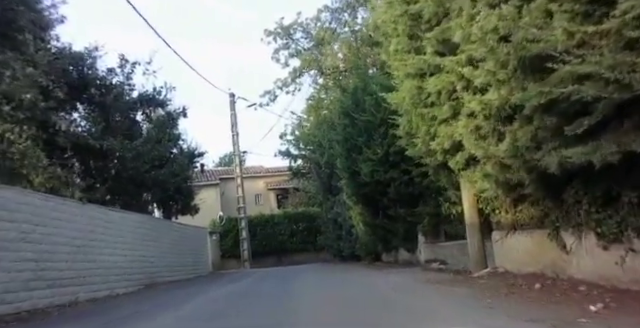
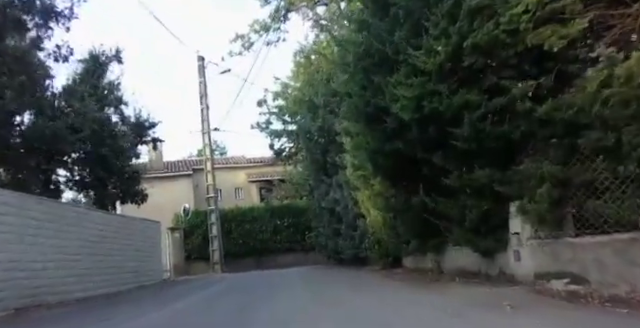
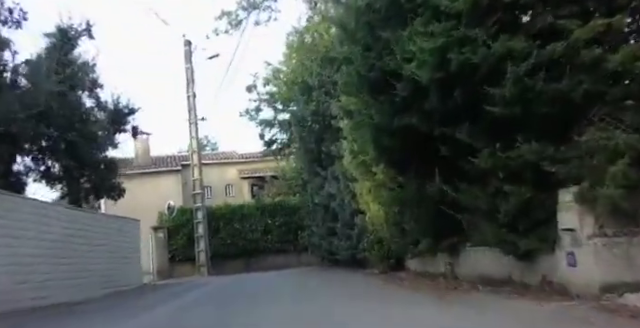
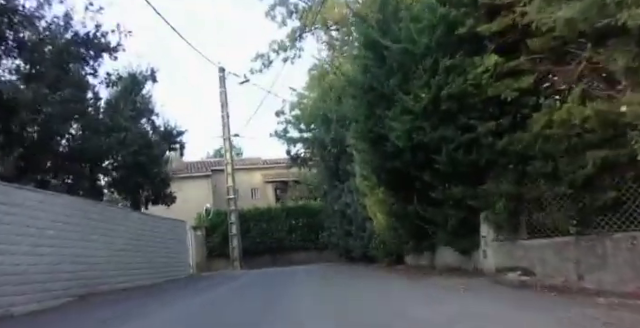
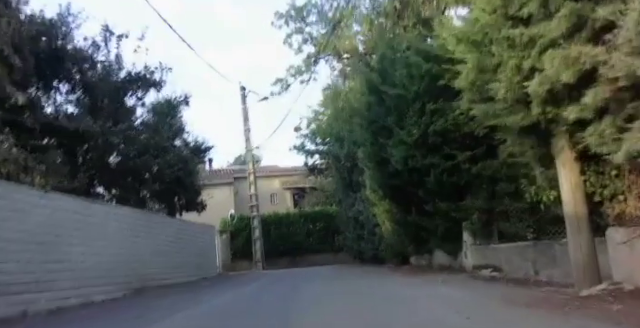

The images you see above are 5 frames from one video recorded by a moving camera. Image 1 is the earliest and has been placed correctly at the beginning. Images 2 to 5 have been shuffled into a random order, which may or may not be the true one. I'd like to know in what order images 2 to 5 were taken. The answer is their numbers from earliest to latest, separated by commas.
5, 4, 2, 3
